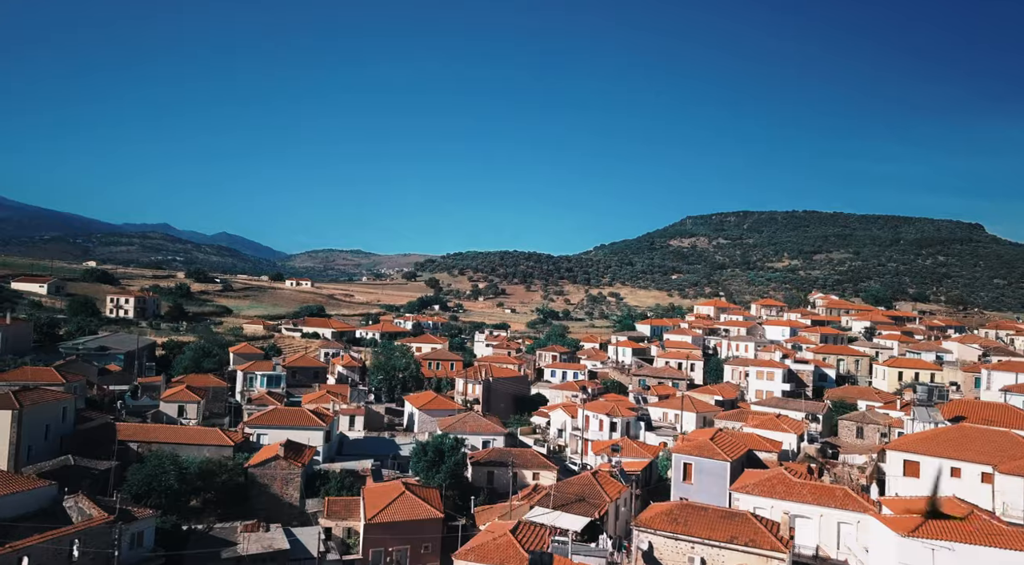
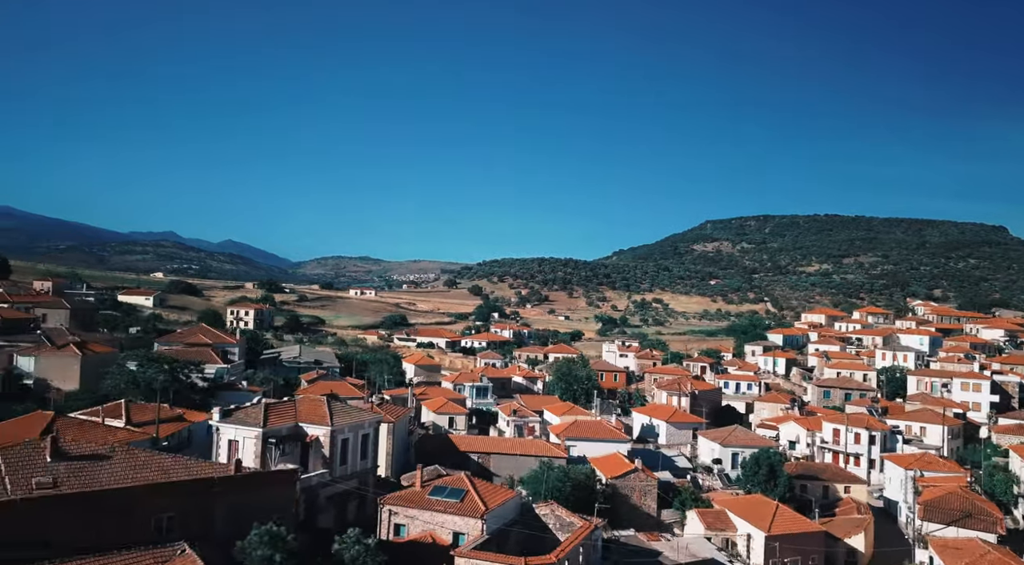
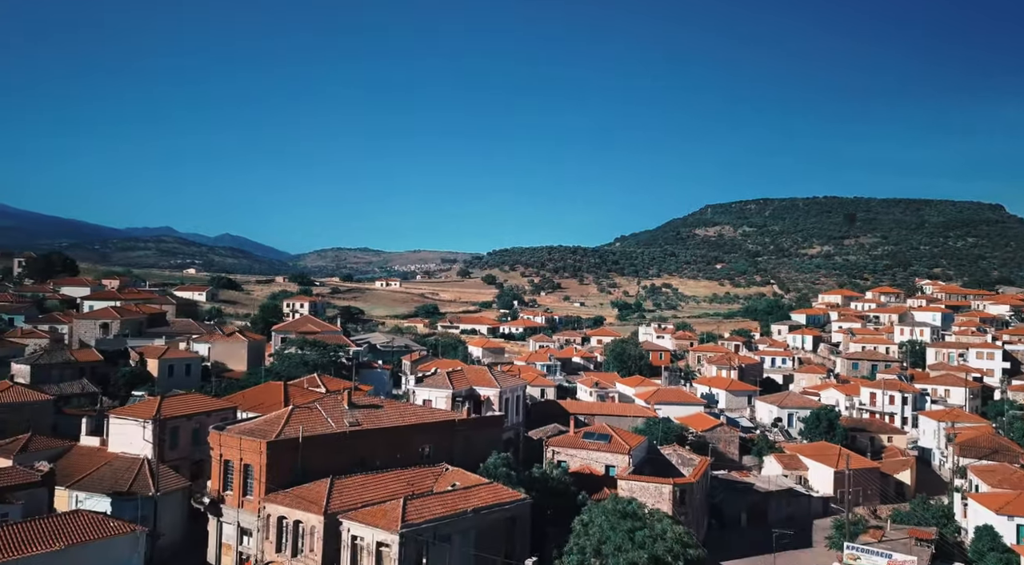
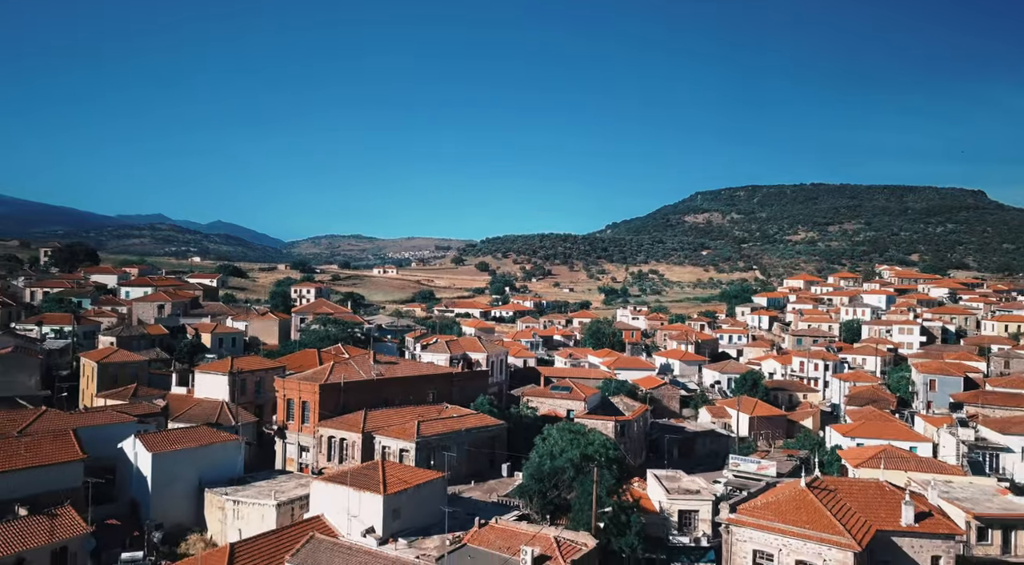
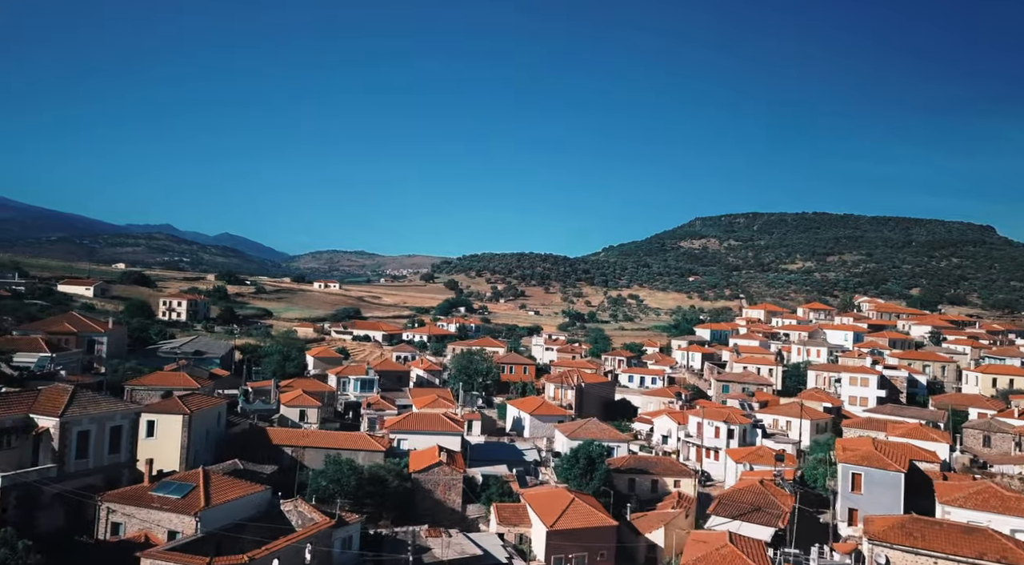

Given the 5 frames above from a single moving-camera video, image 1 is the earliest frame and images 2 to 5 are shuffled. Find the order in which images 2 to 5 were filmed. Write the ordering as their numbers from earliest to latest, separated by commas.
5, 2, 3, 4
